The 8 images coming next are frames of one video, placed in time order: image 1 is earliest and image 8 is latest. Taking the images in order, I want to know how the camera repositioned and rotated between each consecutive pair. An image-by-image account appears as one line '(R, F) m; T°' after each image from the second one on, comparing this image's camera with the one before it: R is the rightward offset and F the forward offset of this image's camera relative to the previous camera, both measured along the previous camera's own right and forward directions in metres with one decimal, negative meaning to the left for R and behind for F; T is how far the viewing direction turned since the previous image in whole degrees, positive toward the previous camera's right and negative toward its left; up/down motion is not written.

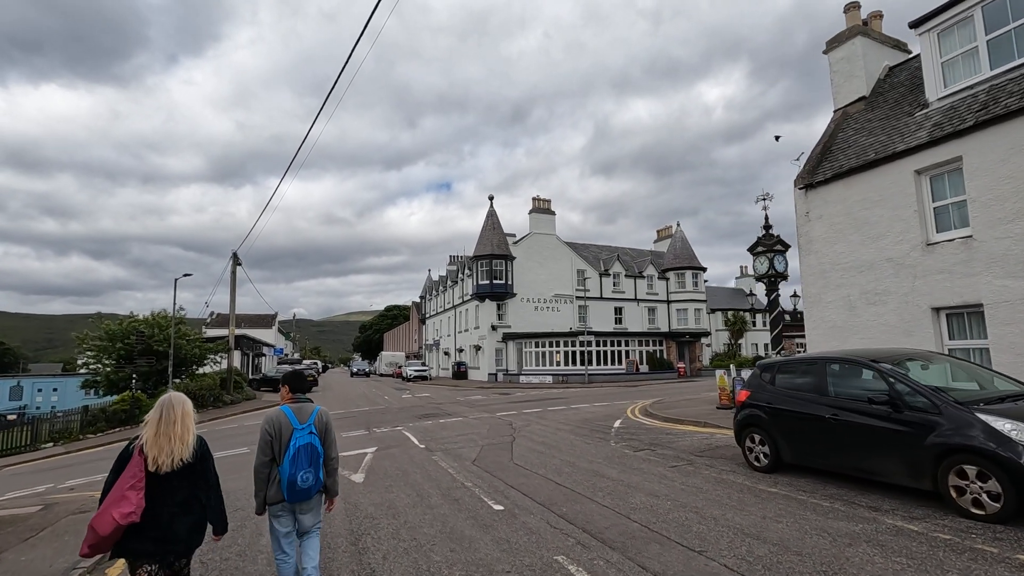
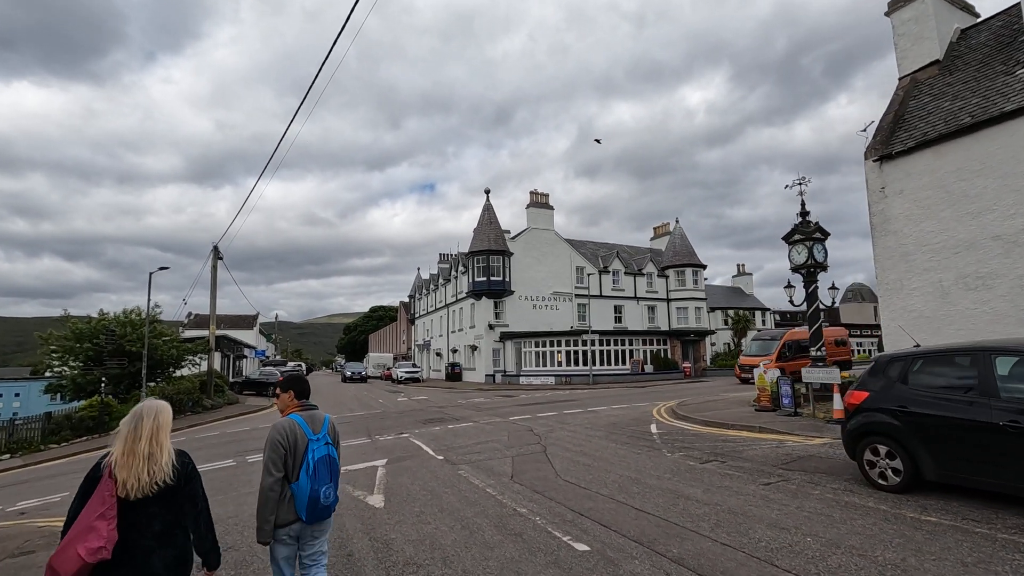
(-1.0, +1.6) m; +2°
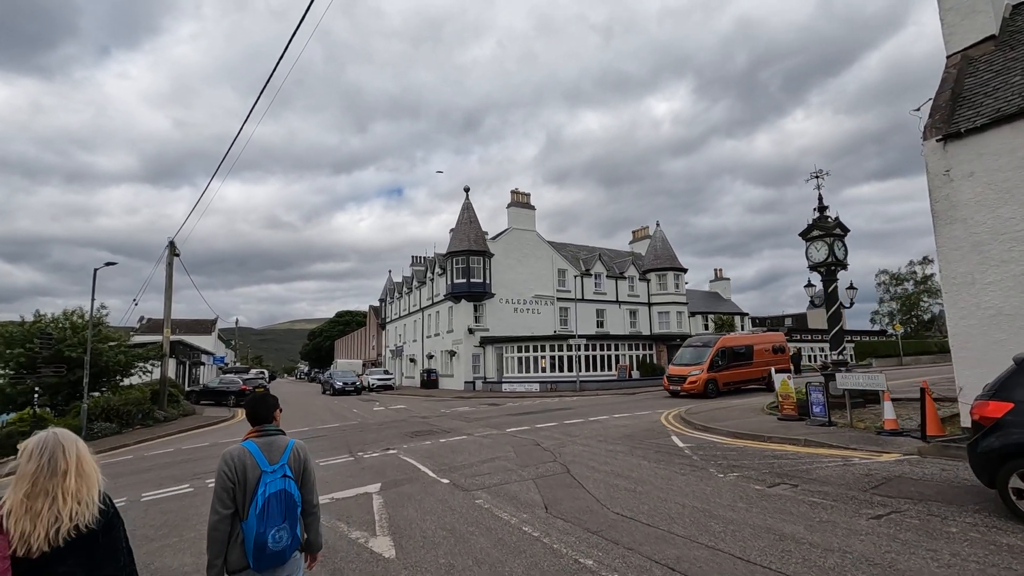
(-0.8, +1.6) m; +3°
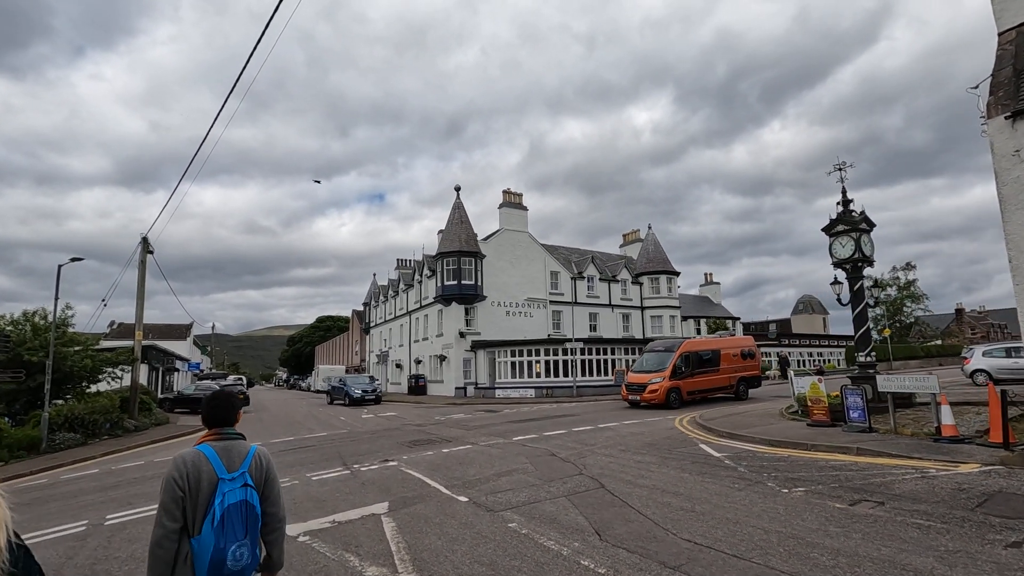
(-0.7, +1.1) m; +2°
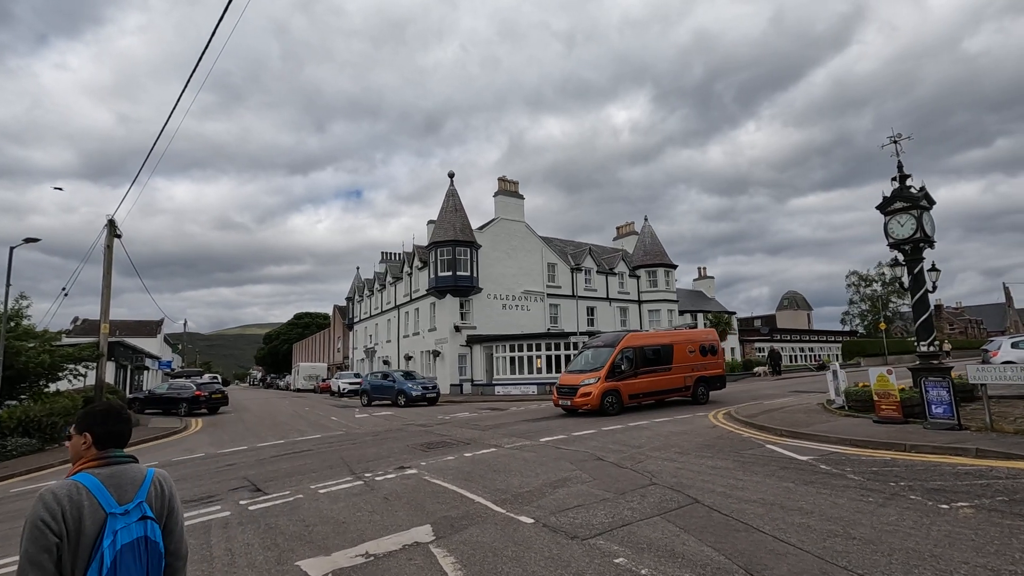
(-1.1, +1.6) m; +2°
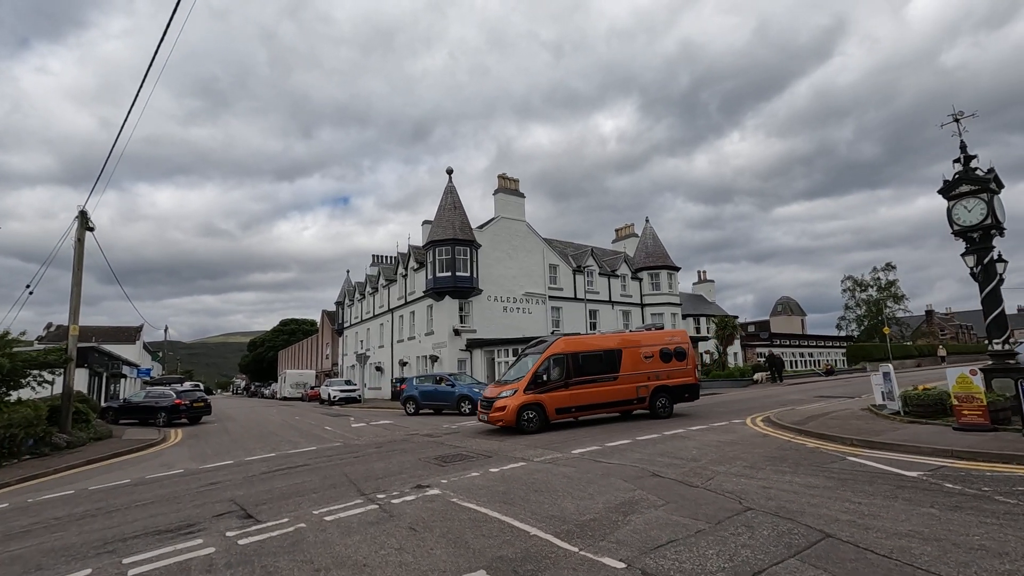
(-0.8, +1.5) m; +1°
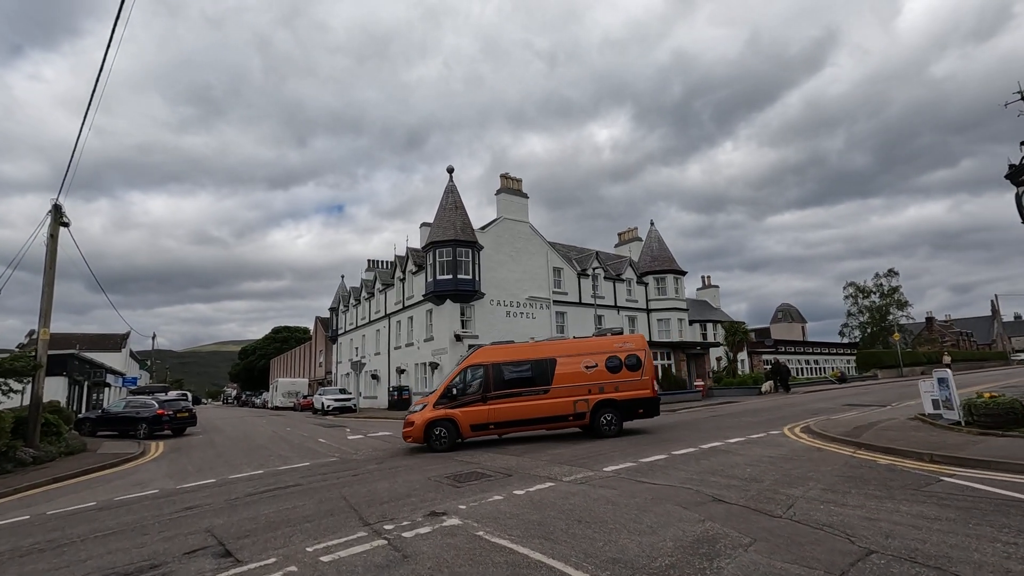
(-0.5, +1.3) m; +1°
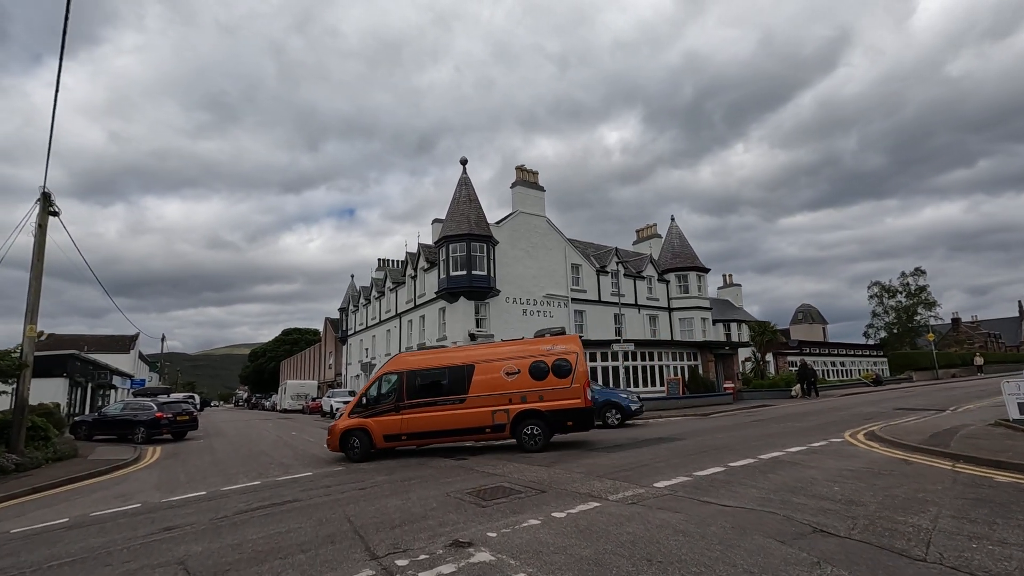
(-0.3, +1.4) m; -1°
